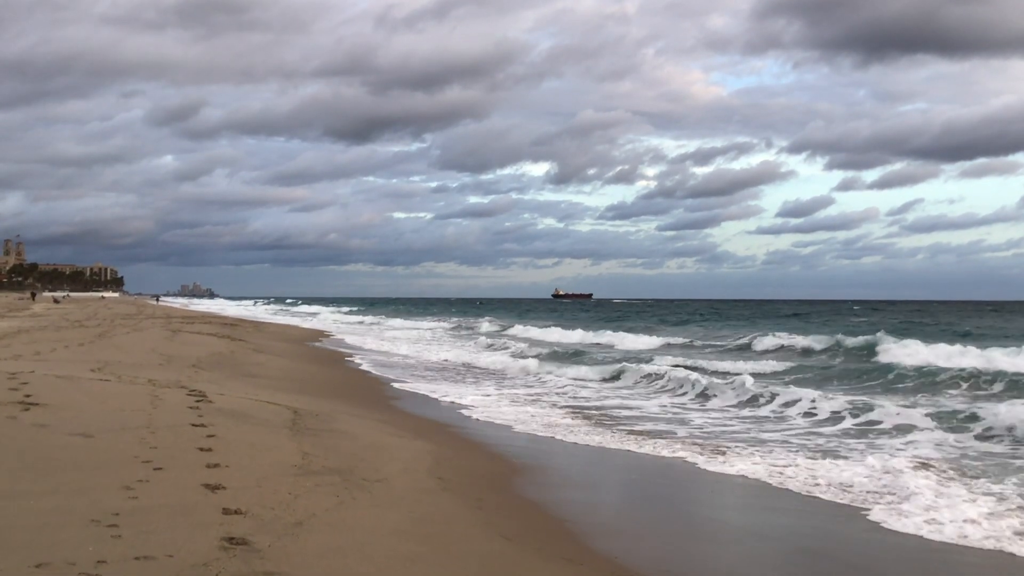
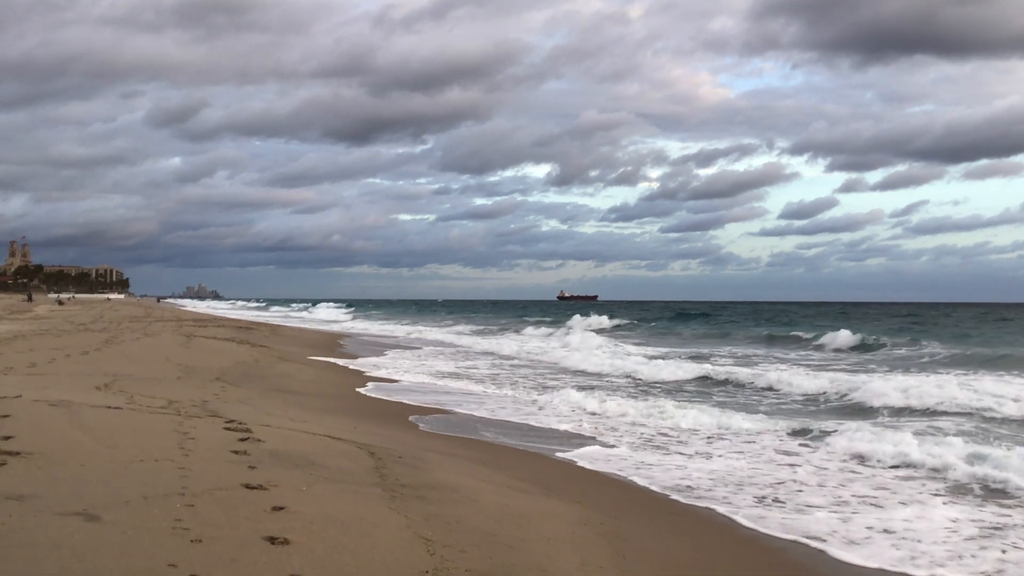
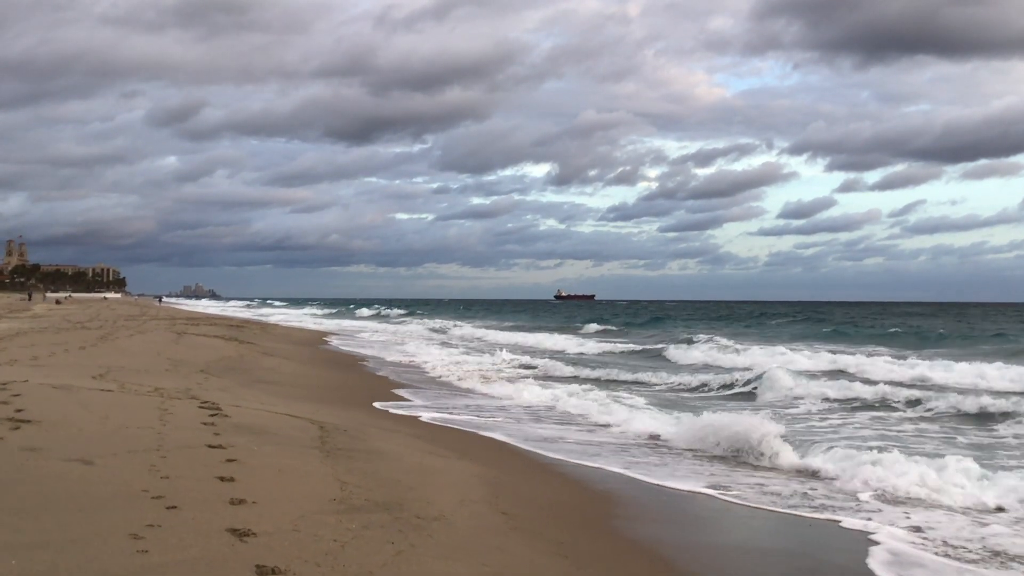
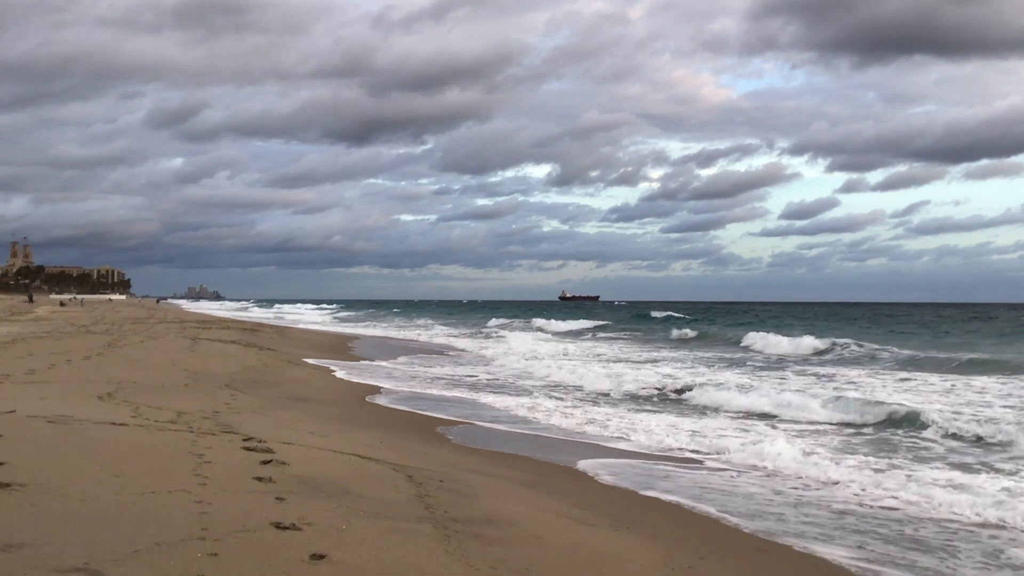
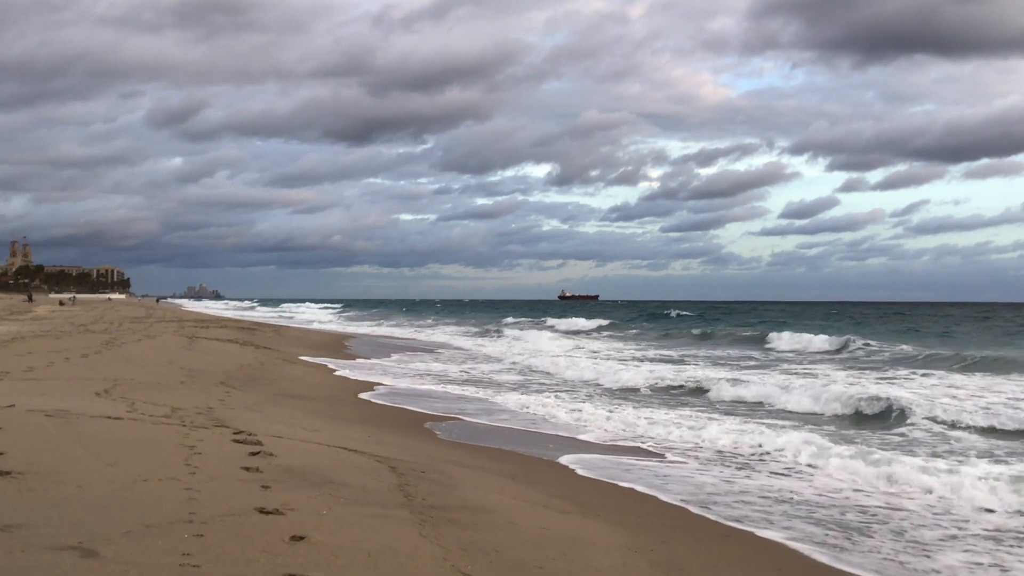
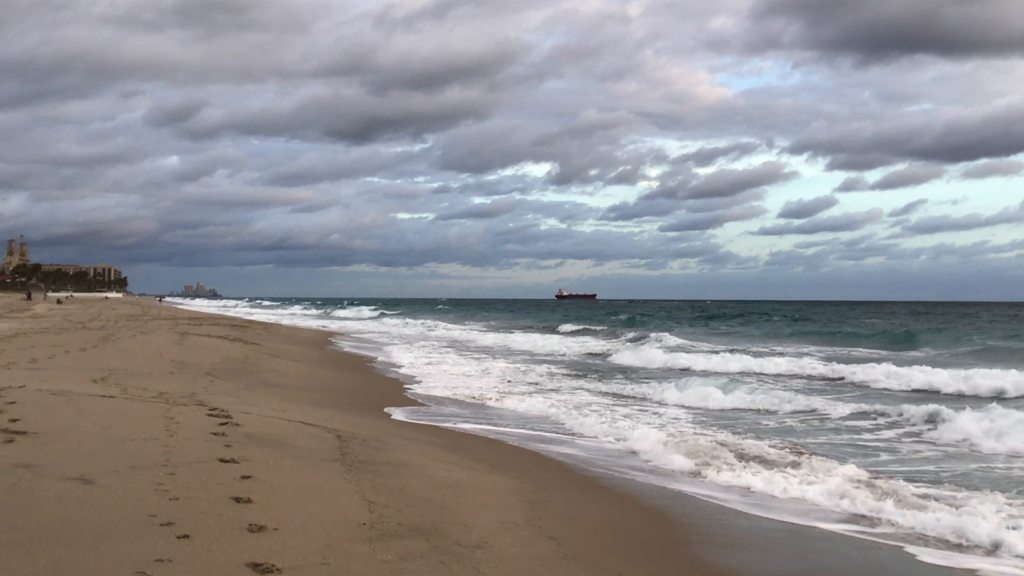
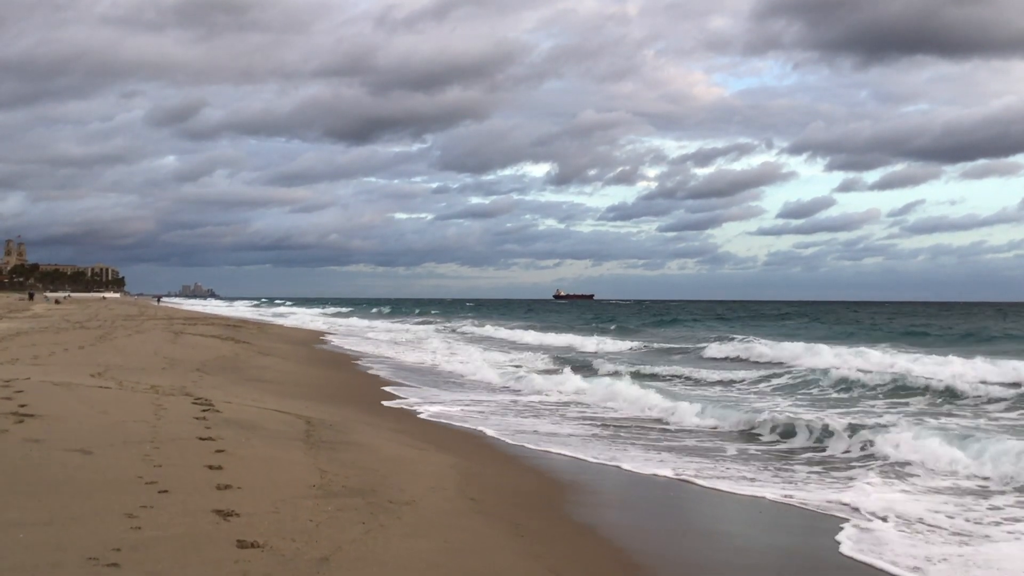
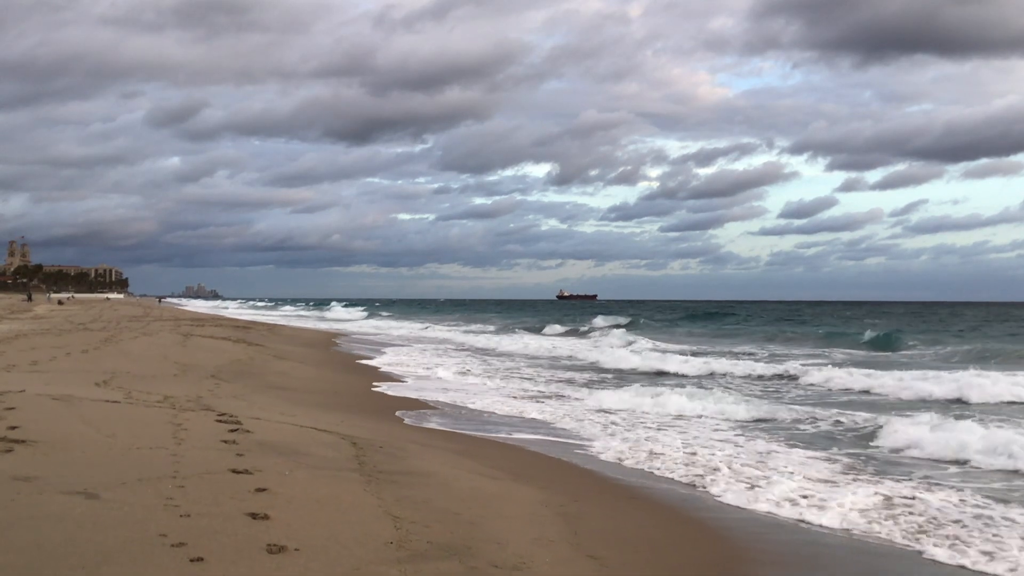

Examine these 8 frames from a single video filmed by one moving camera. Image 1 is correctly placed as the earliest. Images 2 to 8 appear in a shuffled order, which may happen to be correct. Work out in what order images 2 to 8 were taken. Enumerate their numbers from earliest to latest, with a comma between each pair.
7, 3, 6, 8, 2, 5, 4
